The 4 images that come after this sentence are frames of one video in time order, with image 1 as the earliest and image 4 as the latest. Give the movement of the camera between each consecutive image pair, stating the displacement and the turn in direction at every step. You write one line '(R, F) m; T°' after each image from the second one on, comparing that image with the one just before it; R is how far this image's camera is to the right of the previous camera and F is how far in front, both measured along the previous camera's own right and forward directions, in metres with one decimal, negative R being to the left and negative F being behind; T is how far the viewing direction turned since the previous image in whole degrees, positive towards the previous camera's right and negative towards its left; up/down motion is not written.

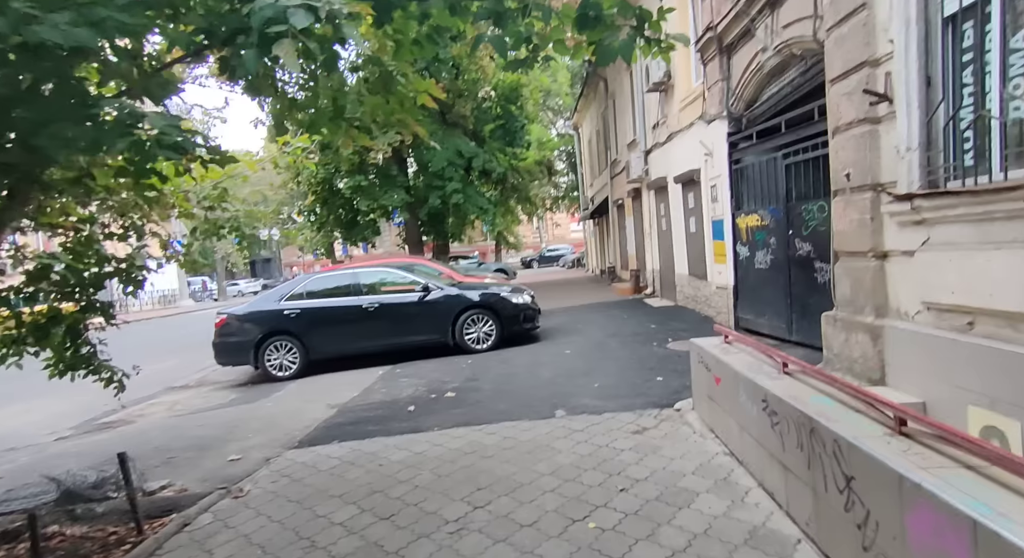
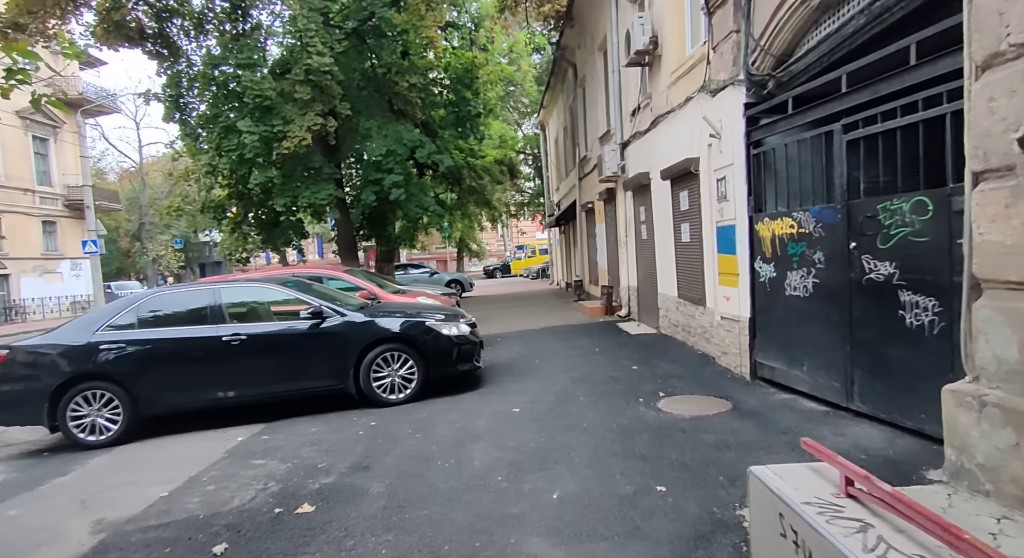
(+0.4, +2.6) m; +3°
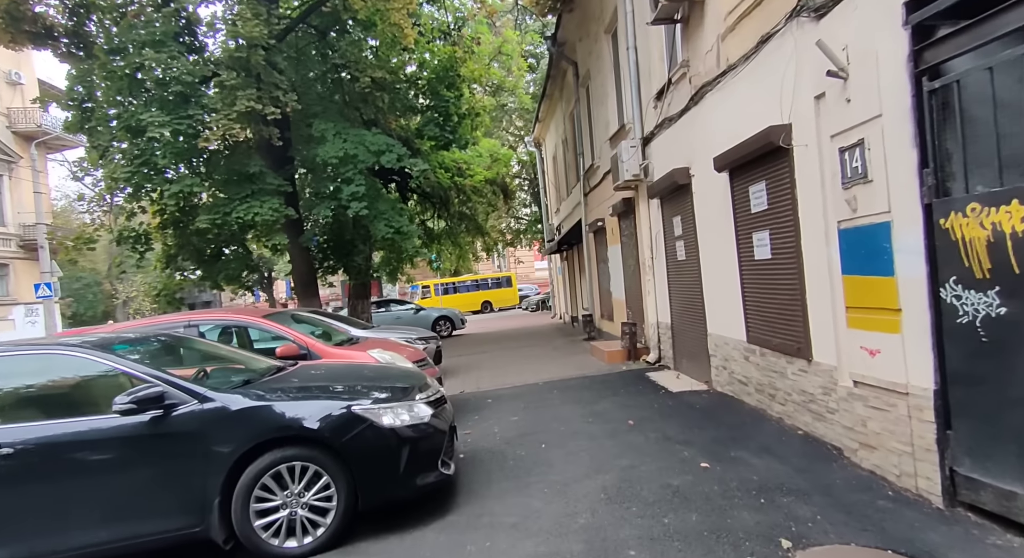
(+0.1, +2.8) m; 0°
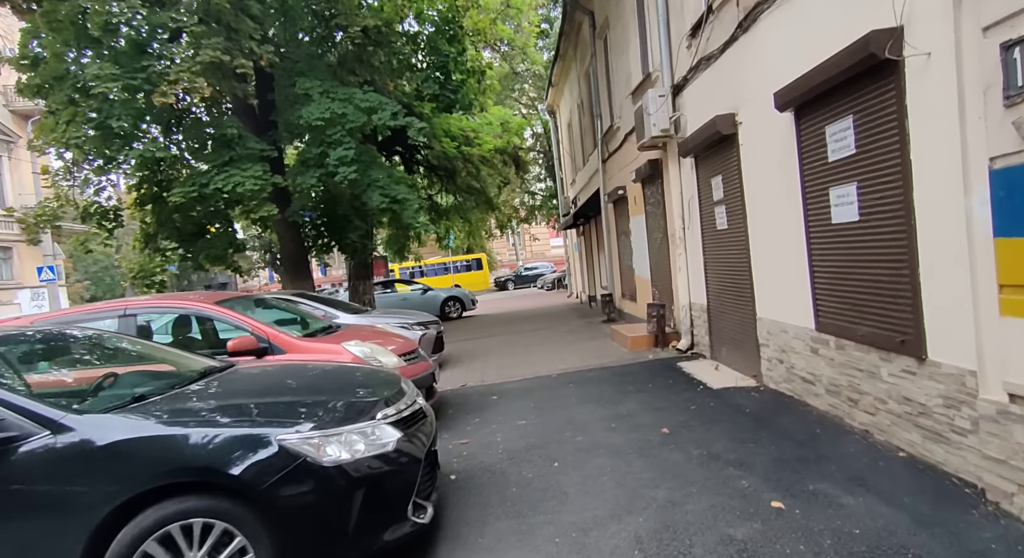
(+0.1, +1.3) m; -2°
